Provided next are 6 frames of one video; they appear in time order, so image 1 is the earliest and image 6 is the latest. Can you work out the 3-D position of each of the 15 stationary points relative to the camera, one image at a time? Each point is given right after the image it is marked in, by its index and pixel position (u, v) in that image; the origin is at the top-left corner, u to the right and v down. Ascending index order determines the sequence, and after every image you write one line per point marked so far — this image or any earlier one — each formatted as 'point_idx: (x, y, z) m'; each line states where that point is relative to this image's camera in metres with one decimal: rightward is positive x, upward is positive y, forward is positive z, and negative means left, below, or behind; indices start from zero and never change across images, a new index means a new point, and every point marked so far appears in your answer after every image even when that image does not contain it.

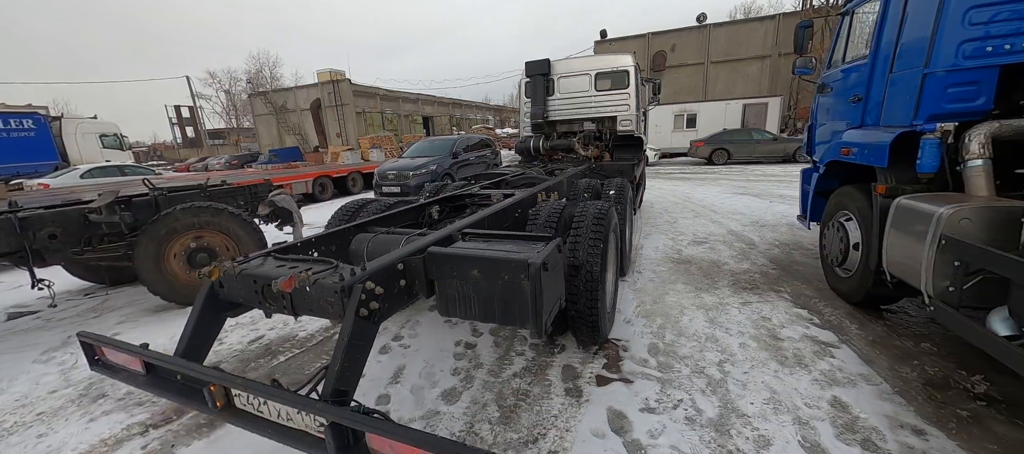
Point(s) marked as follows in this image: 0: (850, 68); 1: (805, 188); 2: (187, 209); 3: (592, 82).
0: (+2.9, +1.3, +3.1) m
1: (+3.0, +0.4, +3.7) m
2: (-2.9, +0.2, +3.3) m
3: (+2.0, +3.3, +9.0) m
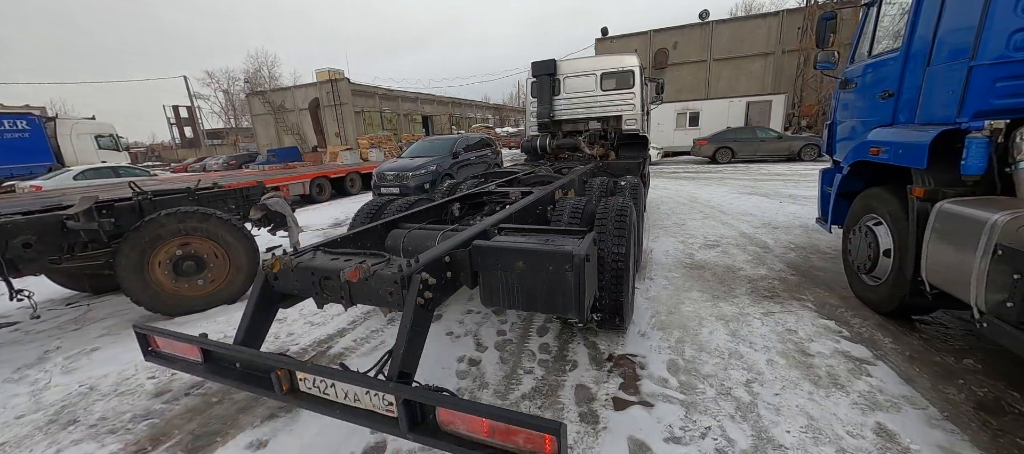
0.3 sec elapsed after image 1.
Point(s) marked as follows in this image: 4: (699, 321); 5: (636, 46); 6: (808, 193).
0: (+2.9, +1.3, +2.9) m
1: (+3.0, +0.4, +3.6) m
2: (-2.9, +0.1, +3.1) m
3: (+2.0, +3.3, +8.8) m
4: (+1.4, -0.7, +2.7) m
5: (+6.4, +9.4, +19.1) m
6: (+5.7, +0.6, +7.1) m
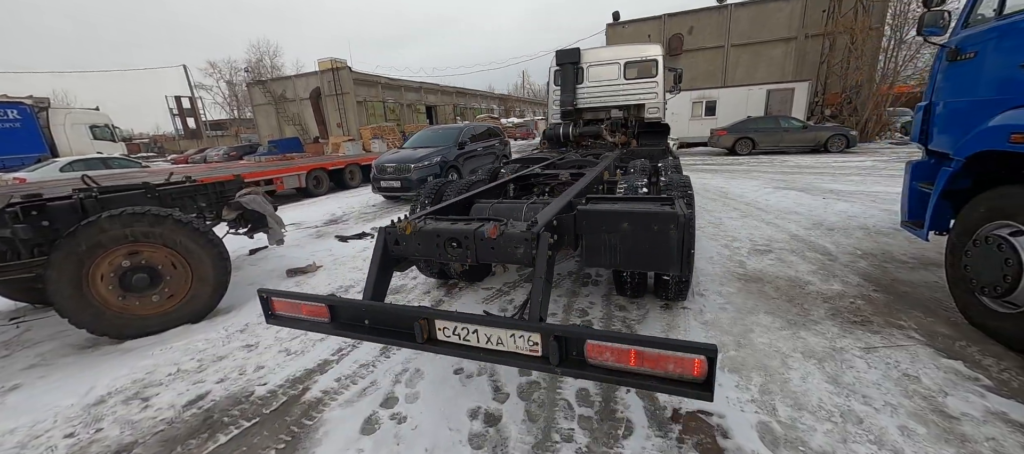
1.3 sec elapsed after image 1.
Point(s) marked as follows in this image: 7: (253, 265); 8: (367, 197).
0: (+3.1, +1.2, +2.2) m
1: (+3.2, +0.3, +2.9) m
2: (-2.7, +0.1, +2.5) m
3: (+2.3, +3.4, +8.1) m
4: (+1.5, -0.7, +2.1) m
5: (+6.8, +9.7, +18.2) m
6: (+5.9, +0.7, +6.4) m
7: (-2.8, -0.4, +4.0) m
8: (-3.2, +0.7, +8.1) m
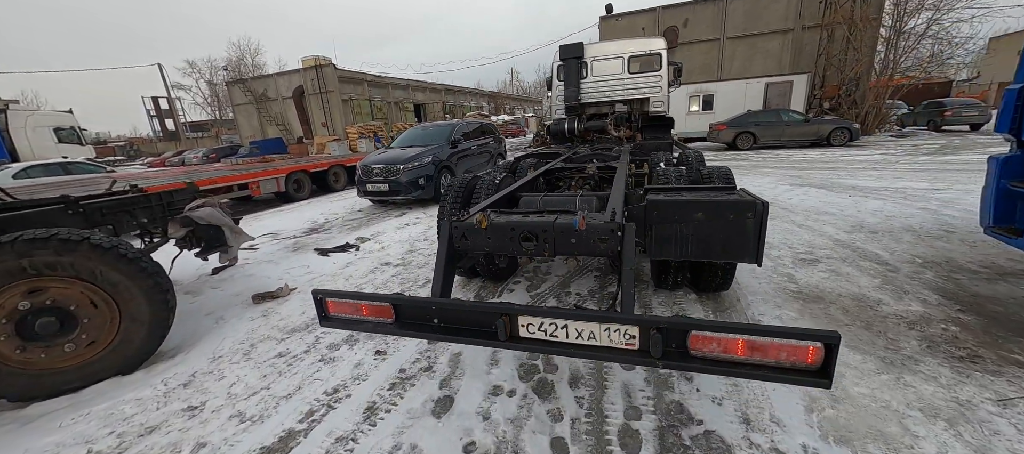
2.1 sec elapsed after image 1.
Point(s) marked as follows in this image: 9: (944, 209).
0: (+3.1, +1.2, +1.8) m
1: (+3.3, +0.3, +2.4) m
2: (-2.6, -0.1, +1.9) m
3: (+2.2, +3.3, +7.6) m
4: (+1.6, -0.8, +1.6) m
5: (+6.3, +9.8, +17.7) m
6: (+5.9, +0.7, +6.0) m
7: (-2.7, -0.6, +3.4) m
8: (-3.2, +0.5, +7.4) m
9: (+5.3, +0.2, +4.5) m
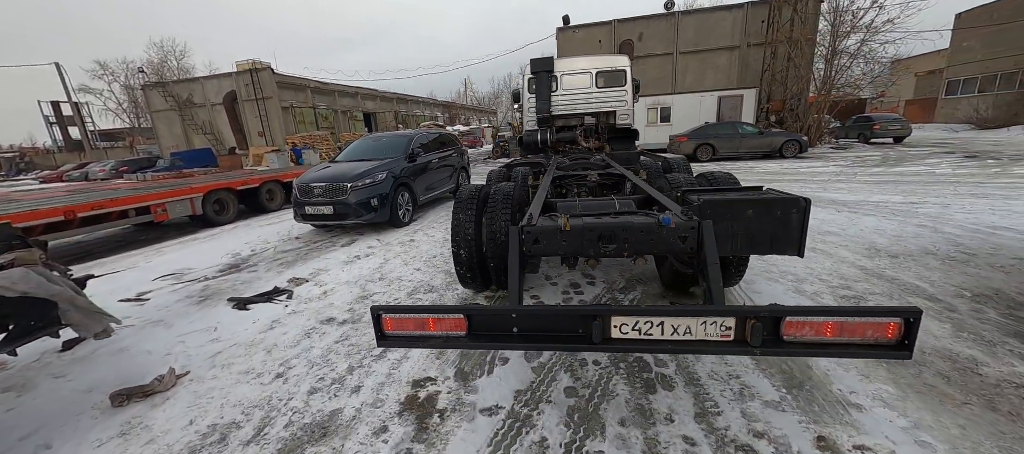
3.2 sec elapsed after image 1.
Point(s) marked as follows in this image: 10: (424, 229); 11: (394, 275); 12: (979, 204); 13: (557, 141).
0: (+3.2, +1.0, +1.4) m
1: (+3.3, +0.1, +2.0) m
2: (-2.5, -0.4, +0.8) m
3: (+1.5, +3.0, +7.1) m
4: (+1.8, -1.0, +0.9) m
5: (+4.2, +9.2, +17.8) m
6: (+5.5, +0.5, +5.9) m
7: (-2.8, -0.9, +2.3) m
8: (-3.8, 0.0, +6.2) m
9: (+5.1, 0.0, +4.4) m
10: (-1.3, 0.0, +5.5) m
11: (-1.2, -0.5, +3.8) m
12: (+6.6, +0.3, +5.2) m
13: (+0.8, +1.6, +7.0) m
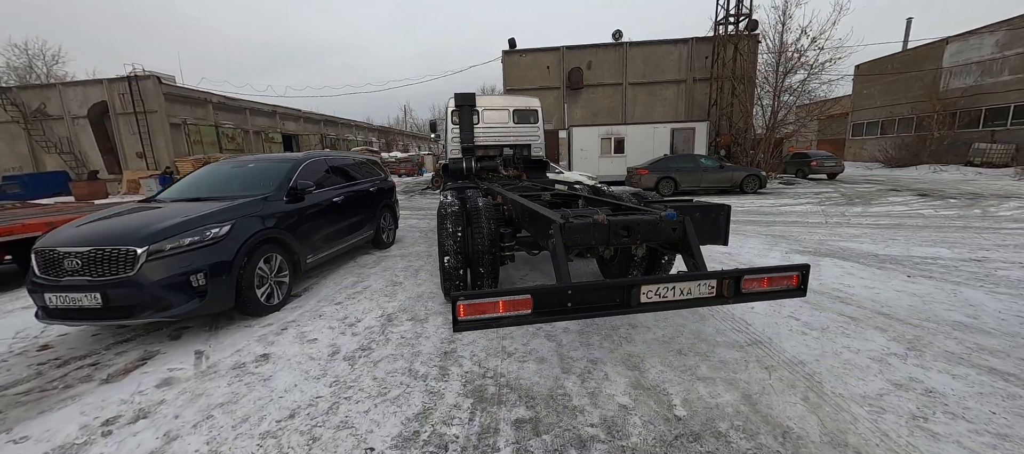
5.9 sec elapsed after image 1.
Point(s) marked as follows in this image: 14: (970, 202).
0: (+3.3, +0.6, -0.1) m
1: (+3.3, -0.4, +0.5) m
2: (-2.2, -0.8, -1.7) m
3: (+0.7, +2.1, +5.4) m
4: (+2.0, -1.4, -0.9) m
5: (+1.7, +7.5, +16.8) m
6: (+4.8, -0.3, +4.7) m
7: (-2.8, -1.5, -0.3) m
8: (-4.3, -0.8, +3.5) m
9: (+4.7, -0.6, +3.0) m
10: (-1.8, -0.8, +3.1) m
11: (-1.4, -1.1, +1.4) m
12: (+6.1, -0.4, +4.2) m
13: (0.0, +0.7, +5.1) m
14: (+10.8, +0.6, +8.8) m
